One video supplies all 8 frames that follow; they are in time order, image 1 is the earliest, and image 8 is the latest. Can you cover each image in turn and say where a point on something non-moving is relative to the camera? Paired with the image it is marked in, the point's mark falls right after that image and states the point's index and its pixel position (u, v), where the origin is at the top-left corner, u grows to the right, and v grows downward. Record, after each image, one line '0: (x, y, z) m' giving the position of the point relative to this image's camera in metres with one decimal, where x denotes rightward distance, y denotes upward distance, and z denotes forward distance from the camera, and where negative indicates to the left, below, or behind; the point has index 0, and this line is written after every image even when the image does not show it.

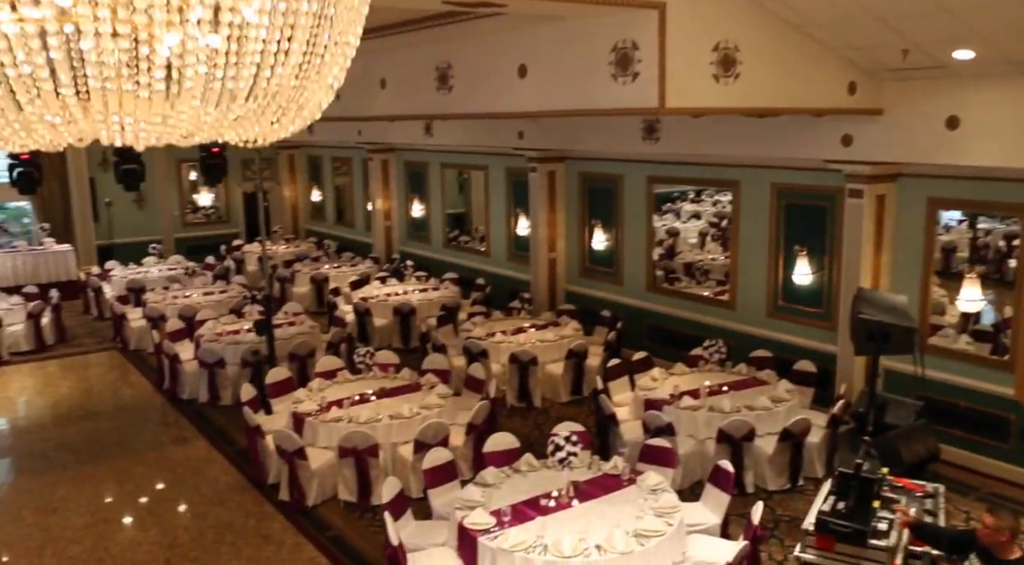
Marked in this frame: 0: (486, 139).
0: (-0.4, +2.6, +15.5) m
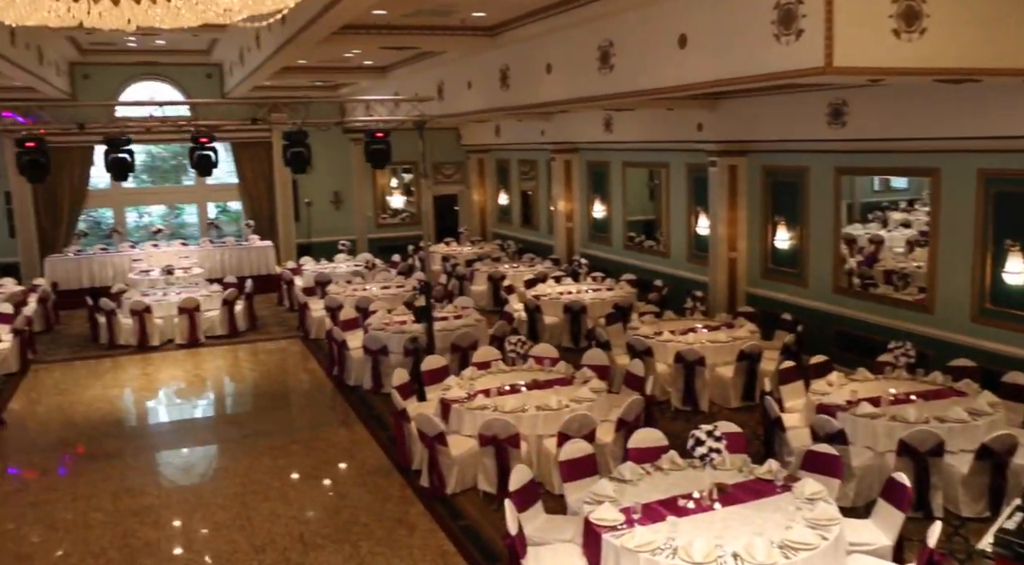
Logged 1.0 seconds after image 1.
0: (+2.7, +2.6, +14.9) m
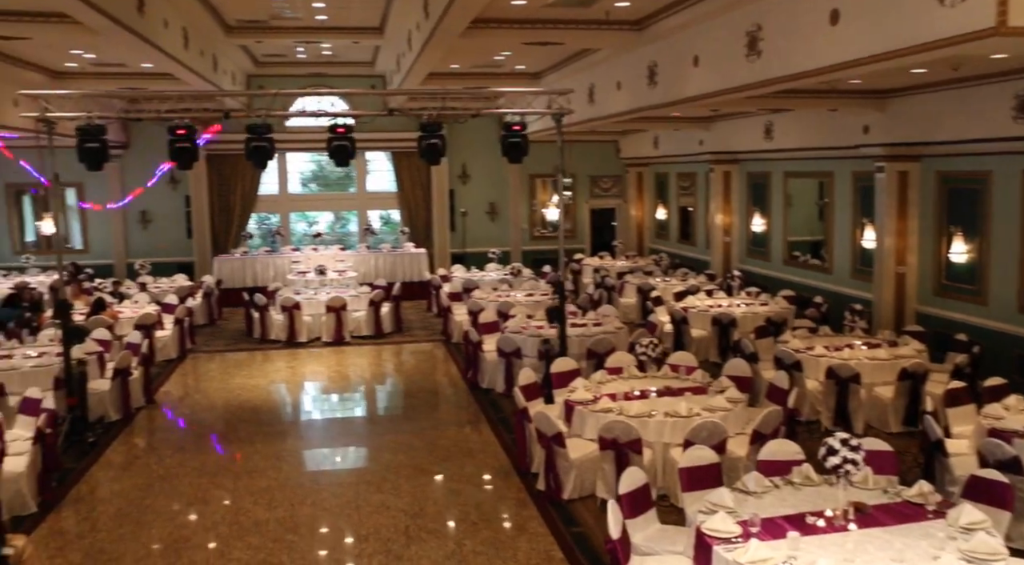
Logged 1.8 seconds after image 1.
0: (+5.1, +2.4, +13.9) m
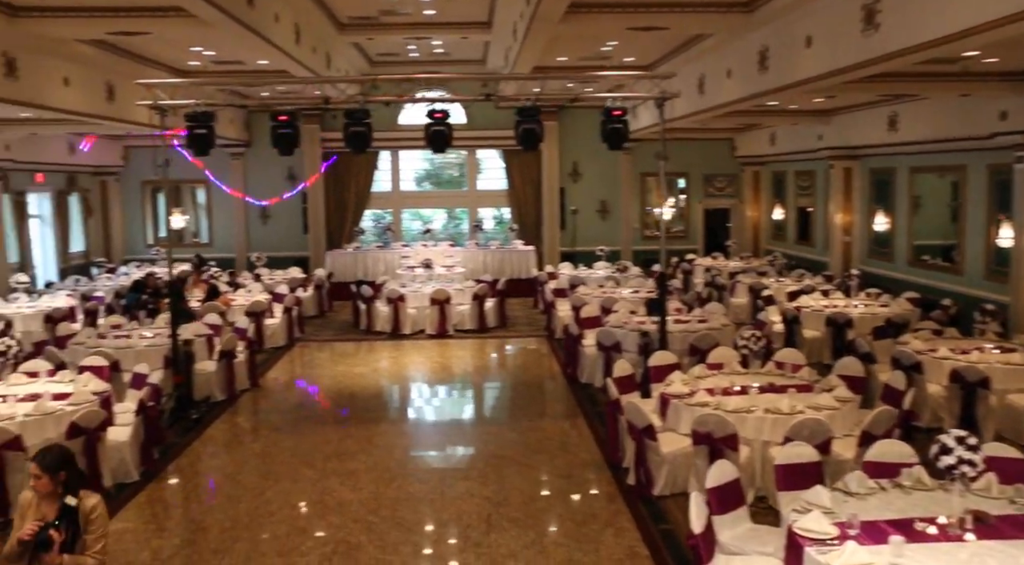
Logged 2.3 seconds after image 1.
0: (+6.8, +2.4, +12.9) m
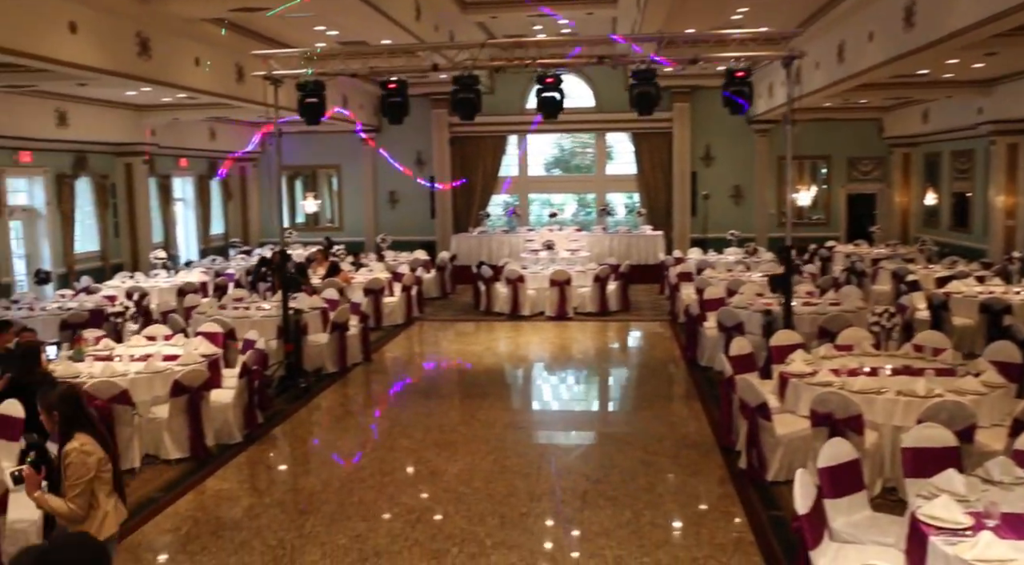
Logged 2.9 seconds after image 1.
0: (+8.4, +2.6, +11.4) m
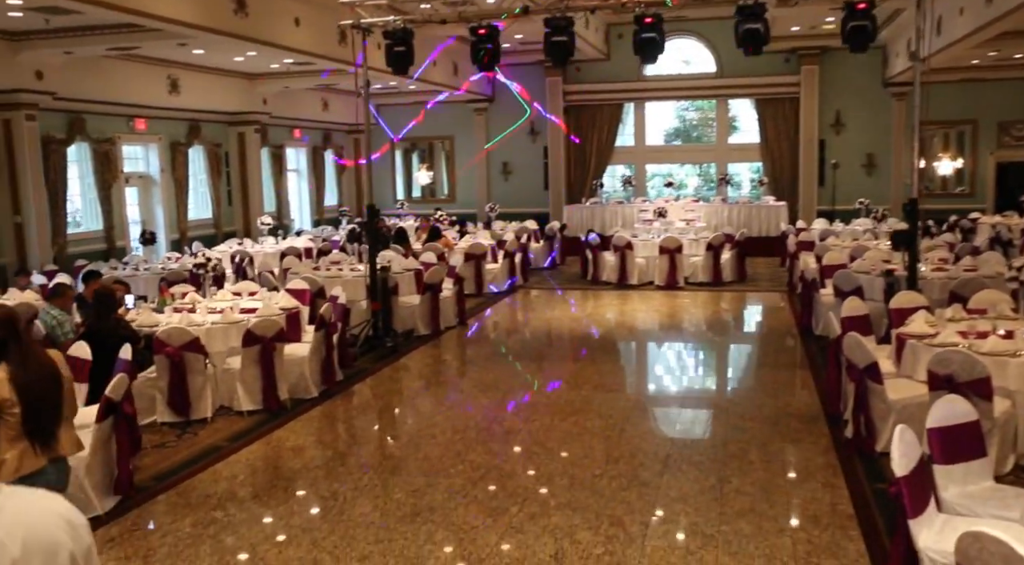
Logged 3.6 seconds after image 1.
0: (+9.7, +3.0, +9.6) m
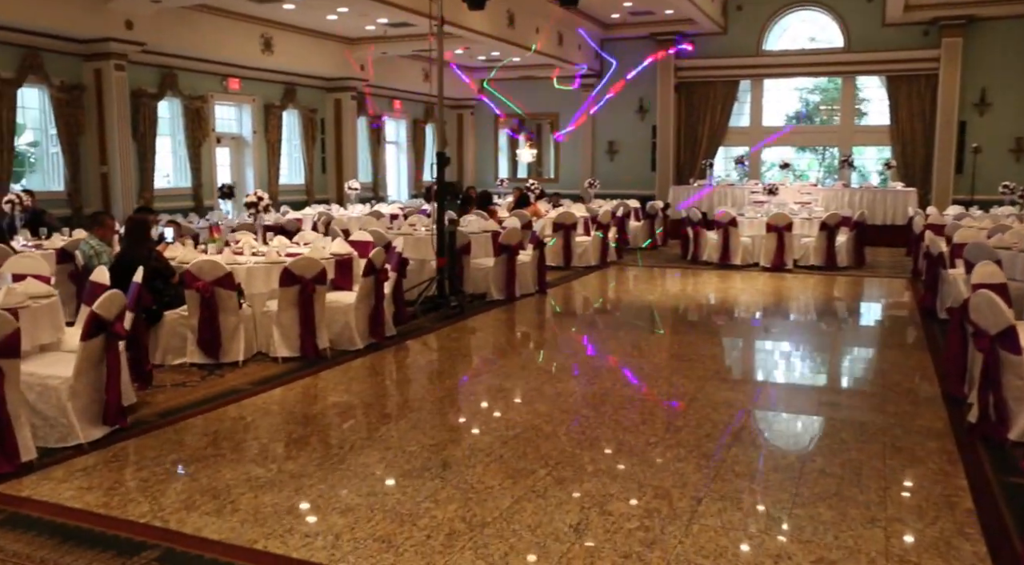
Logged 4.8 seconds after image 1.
0: (+10.6, +3.0, +7.6) m
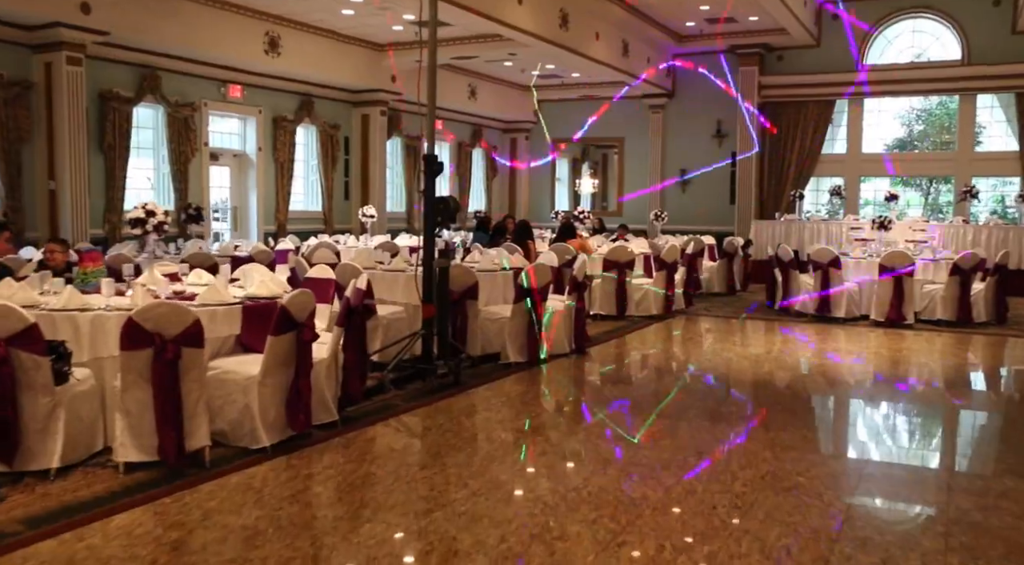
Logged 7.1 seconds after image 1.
0: (+10.7, +2.4, +4.6) m
